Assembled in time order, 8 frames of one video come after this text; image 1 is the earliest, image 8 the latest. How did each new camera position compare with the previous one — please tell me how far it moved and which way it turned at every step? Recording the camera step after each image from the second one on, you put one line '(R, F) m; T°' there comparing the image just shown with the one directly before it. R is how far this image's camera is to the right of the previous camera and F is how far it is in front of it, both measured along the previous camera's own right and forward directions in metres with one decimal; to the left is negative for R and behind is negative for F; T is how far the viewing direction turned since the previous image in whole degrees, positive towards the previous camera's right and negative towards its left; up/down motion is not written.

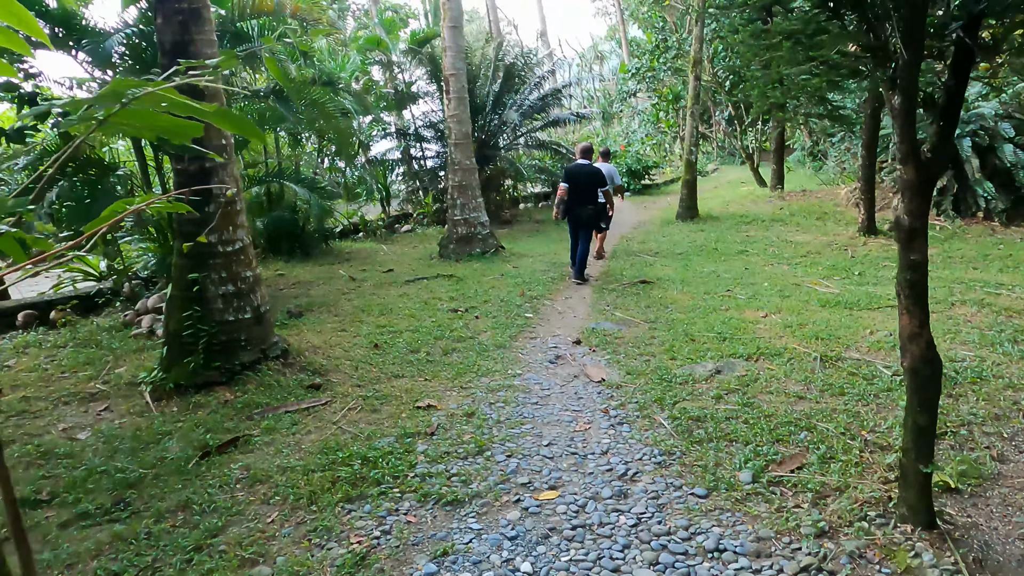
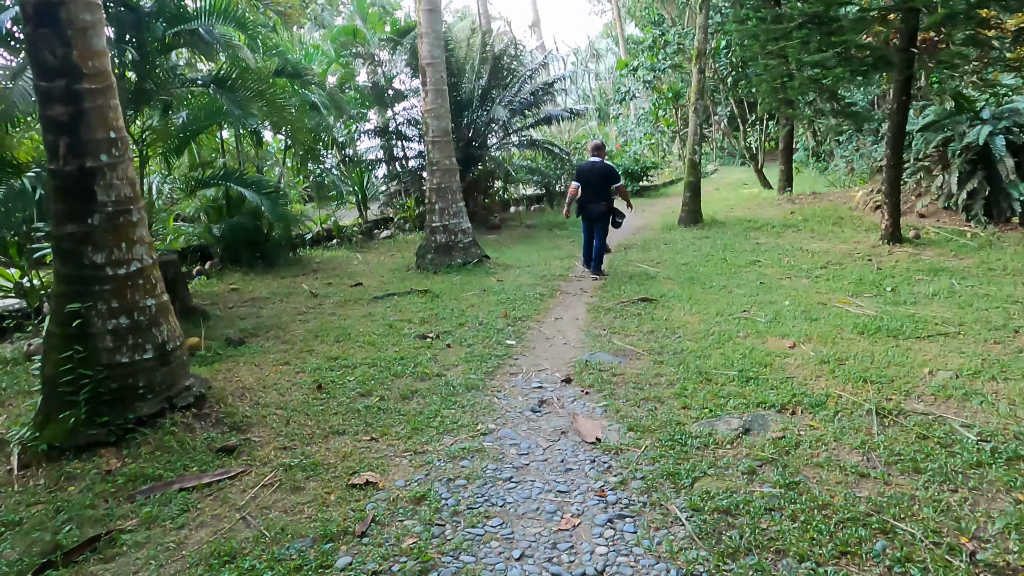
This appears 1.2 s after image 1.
(+0.1, +0.8) m; 0°
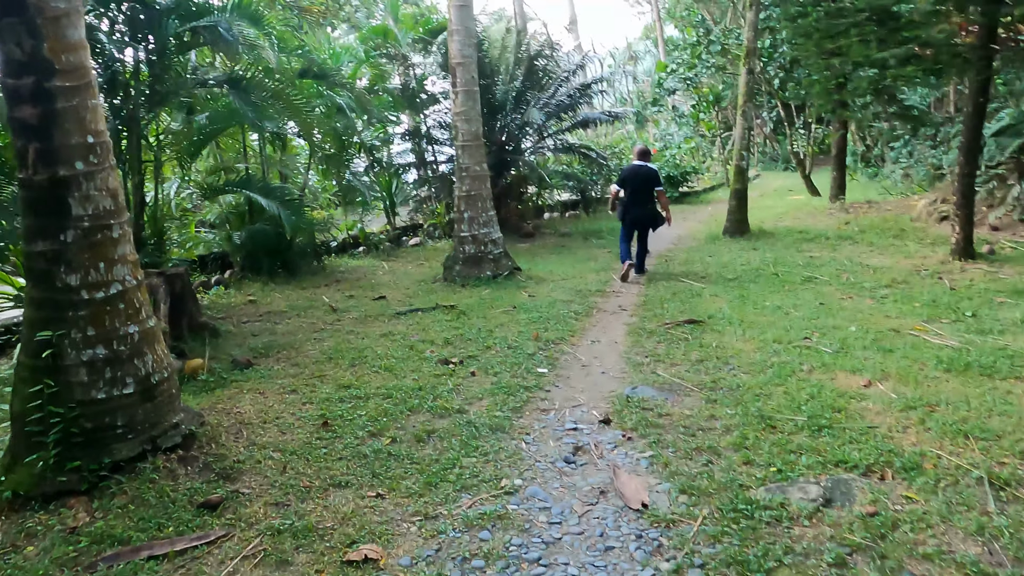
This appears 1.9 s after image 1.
(0.0, +0.5) m; -3°
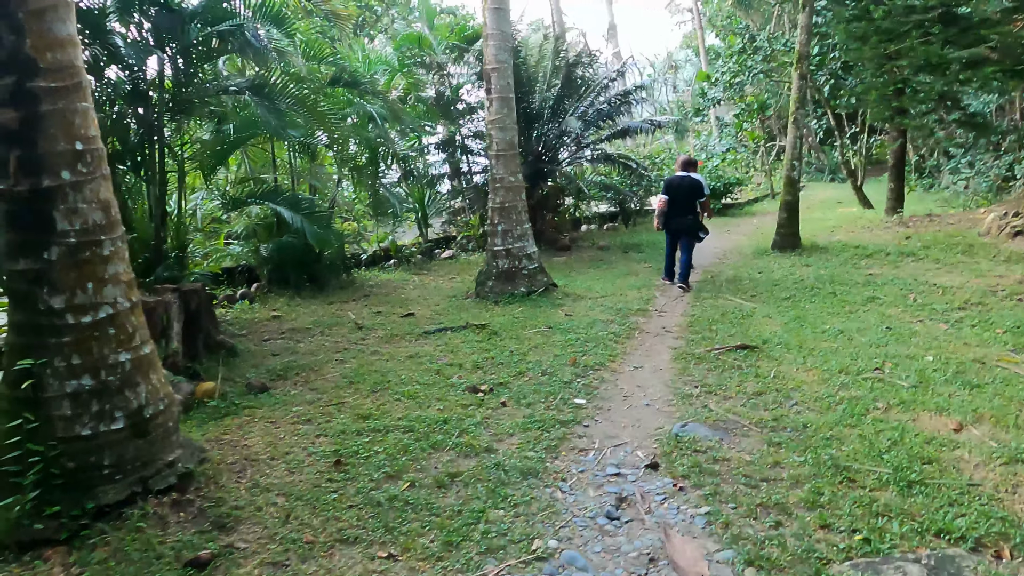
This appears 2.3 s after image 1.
(0.0, +0.4) m; -3°
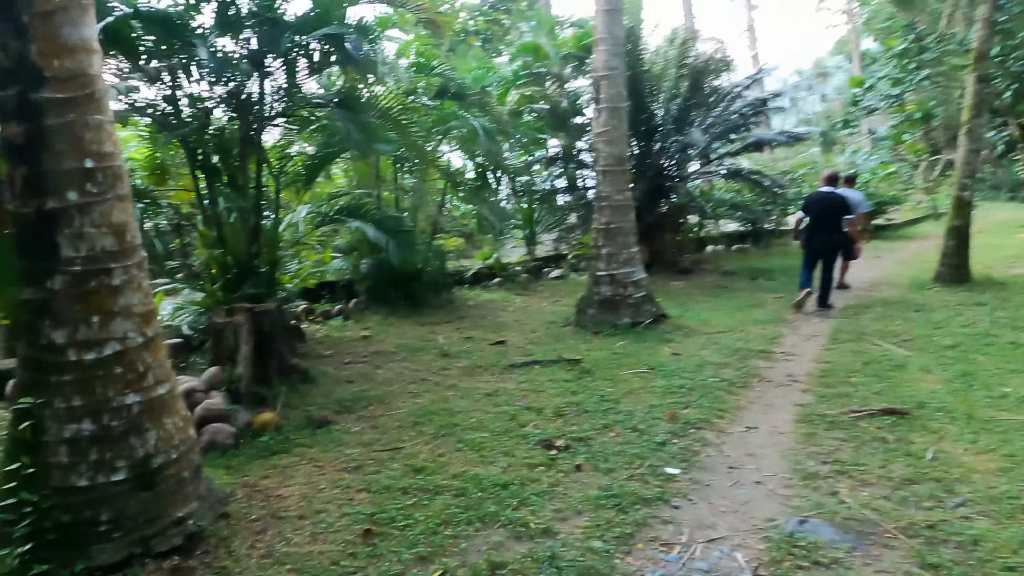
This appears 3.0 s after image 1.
(+0.2, +0.5) m; -11°
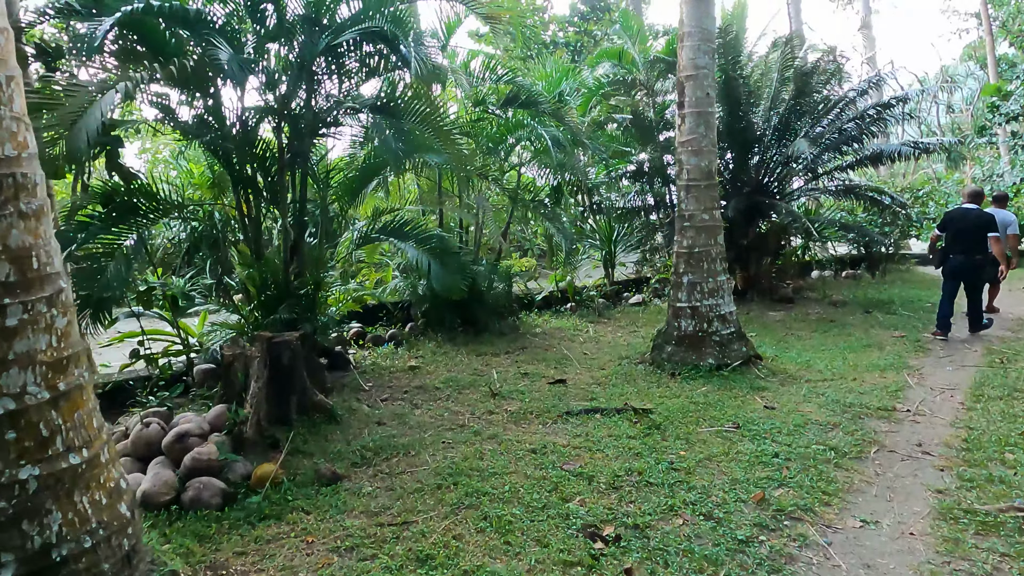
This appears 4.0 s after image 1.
(+0.2, +0.7) m; -8°
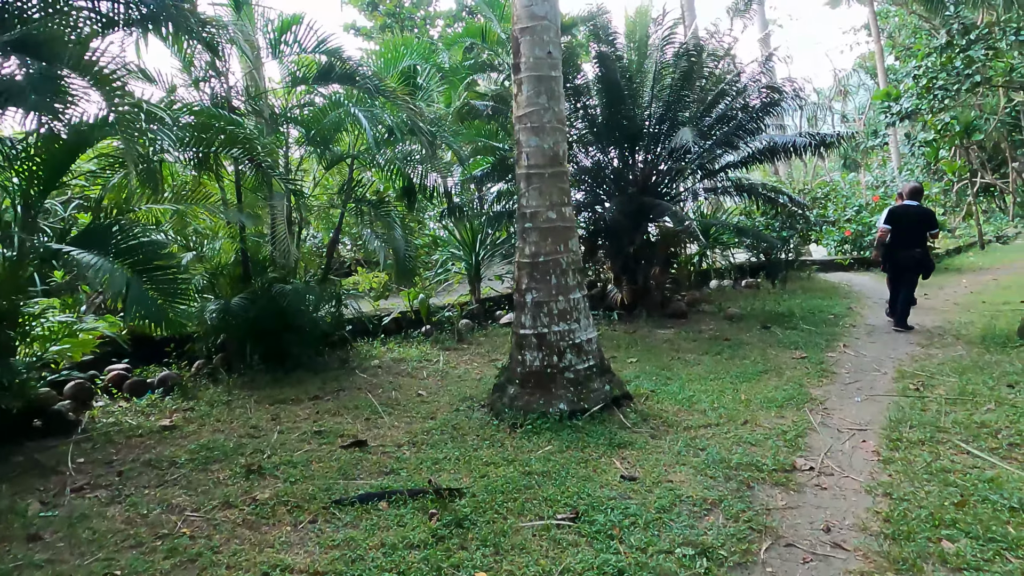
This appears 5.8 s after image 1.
(+0.7, +1.2) m; +7°
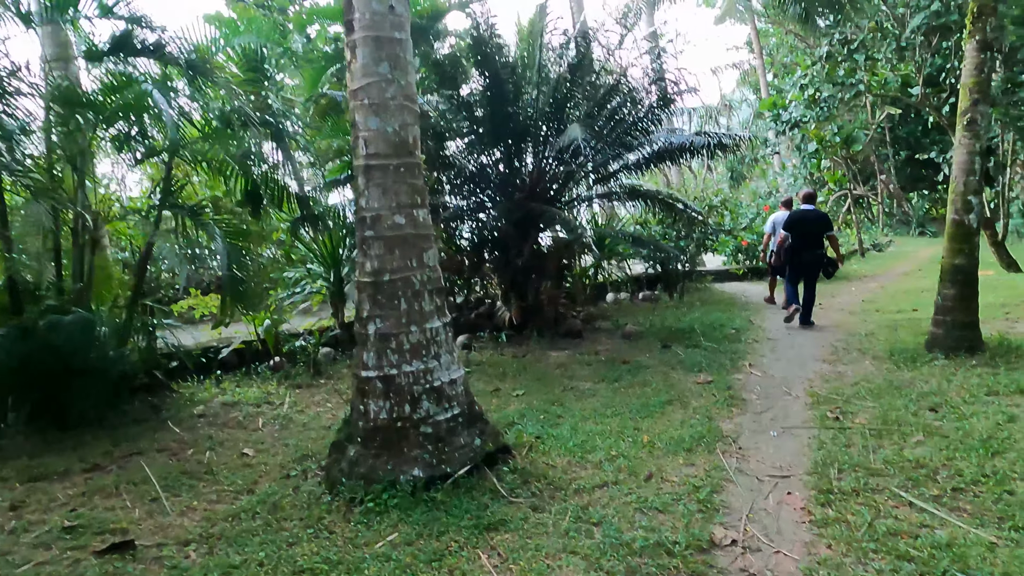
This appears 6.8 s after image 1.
(+0.3, +0.8) m; +8°
